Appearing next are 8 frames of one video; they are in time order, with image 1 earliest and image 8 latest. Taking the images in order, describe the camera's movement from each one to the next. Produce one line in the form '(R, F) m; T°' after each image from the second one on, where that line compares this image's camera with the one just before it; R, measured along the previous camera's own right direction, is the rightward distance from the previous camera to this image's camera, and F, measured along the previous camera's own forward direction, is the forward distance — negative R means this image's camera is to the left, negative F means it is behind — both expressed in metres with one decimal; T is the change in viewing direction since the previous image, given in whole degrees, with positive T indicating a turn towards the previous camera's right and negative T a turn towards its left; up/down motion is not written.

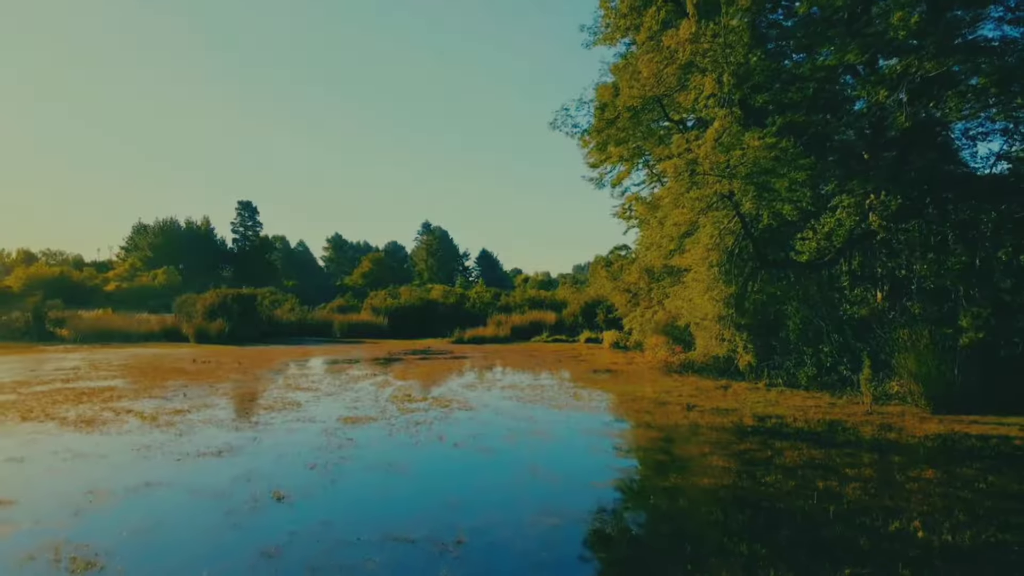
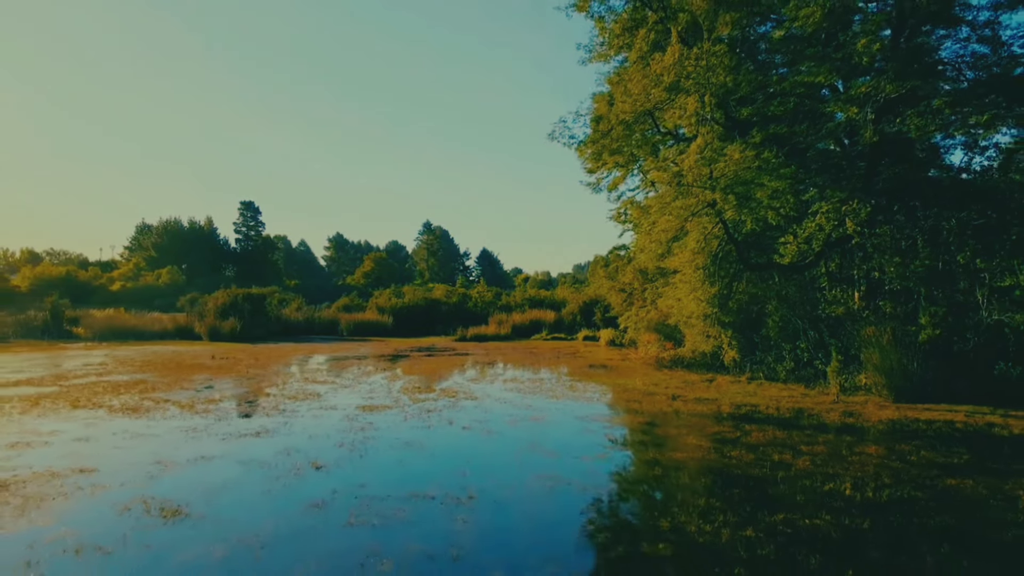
(0.0, -1.2) m; 0°
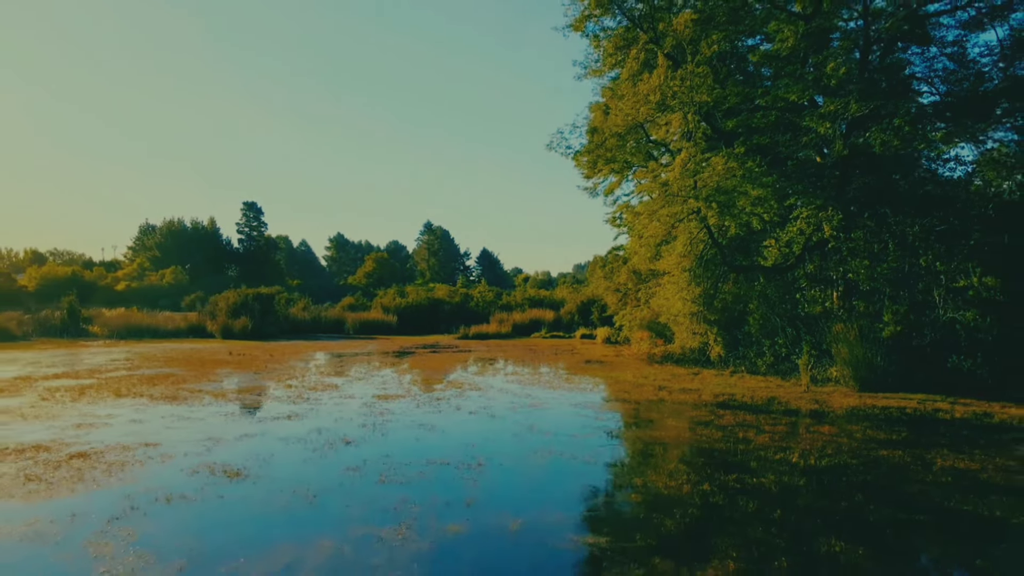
(0.0, -1.3) m; 0°
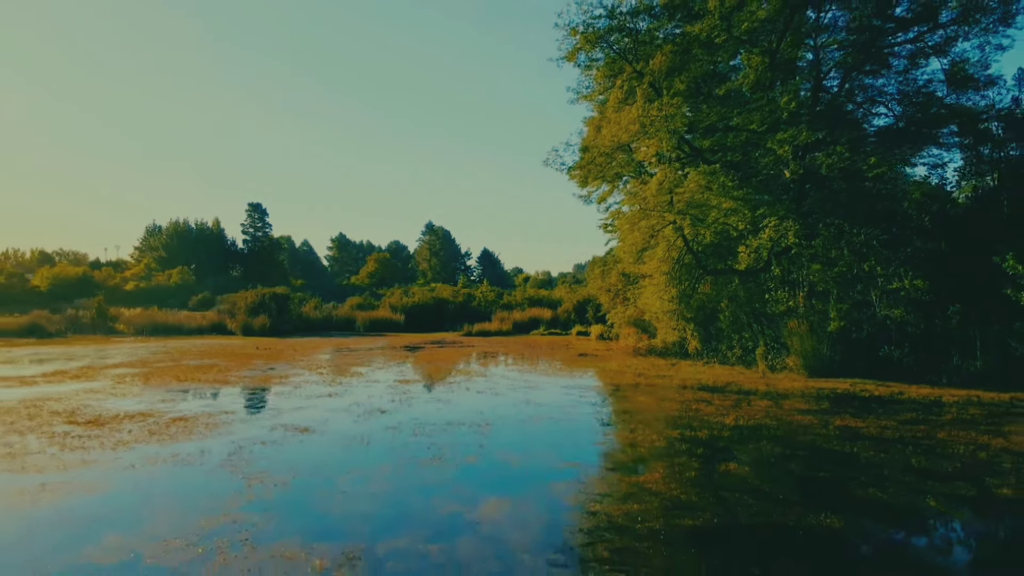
(0.0, -2.4) m; 0°
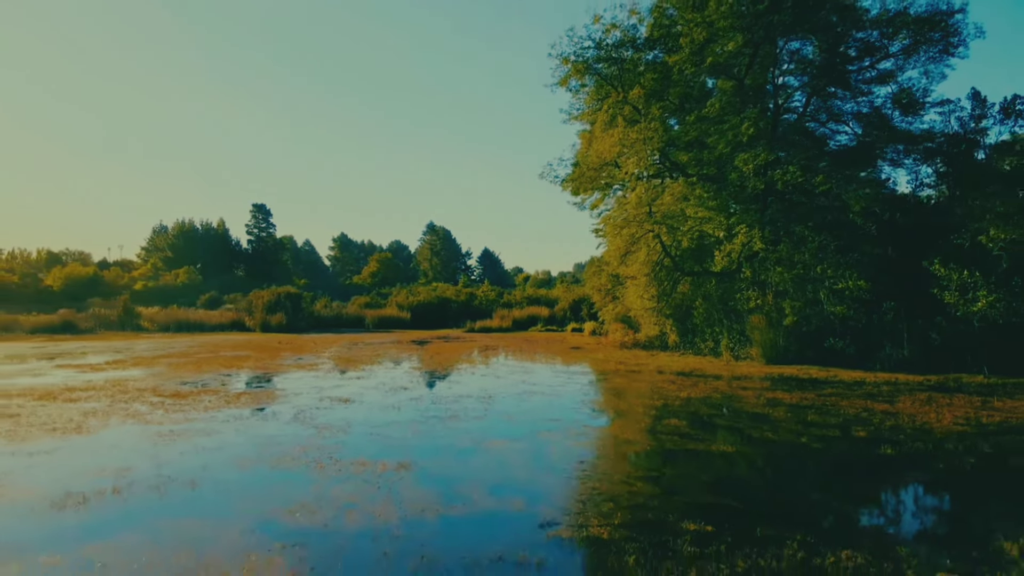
(+0.1, -2.6) m; 0°
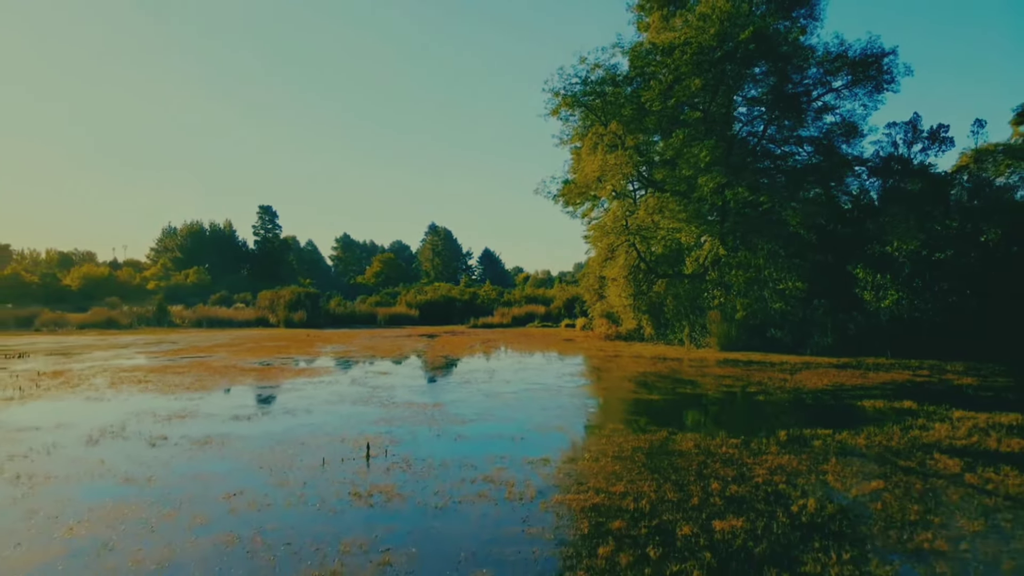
(+0.1, -3.9) m; 0°
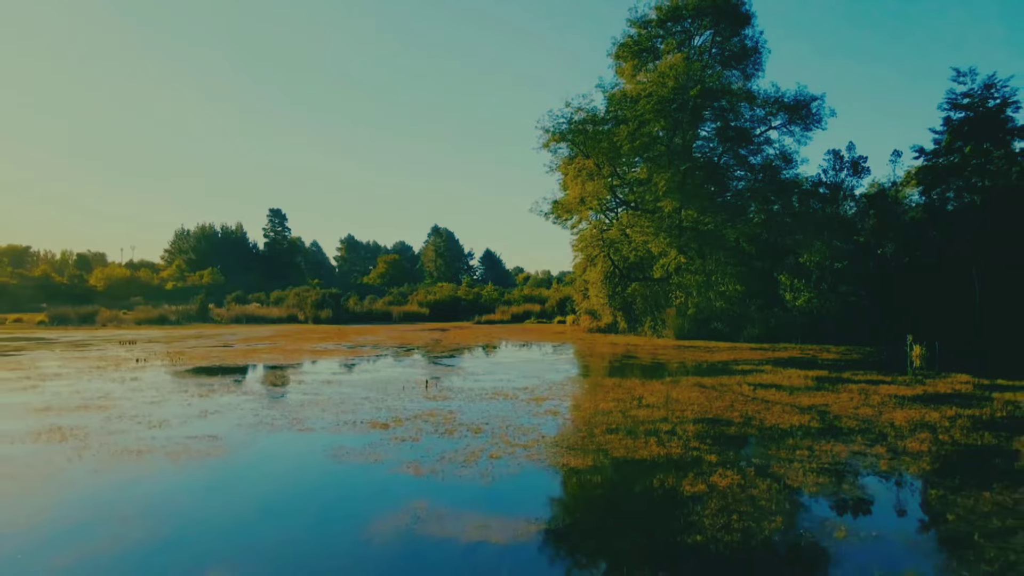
(+0.2, -5.9) m; 0°
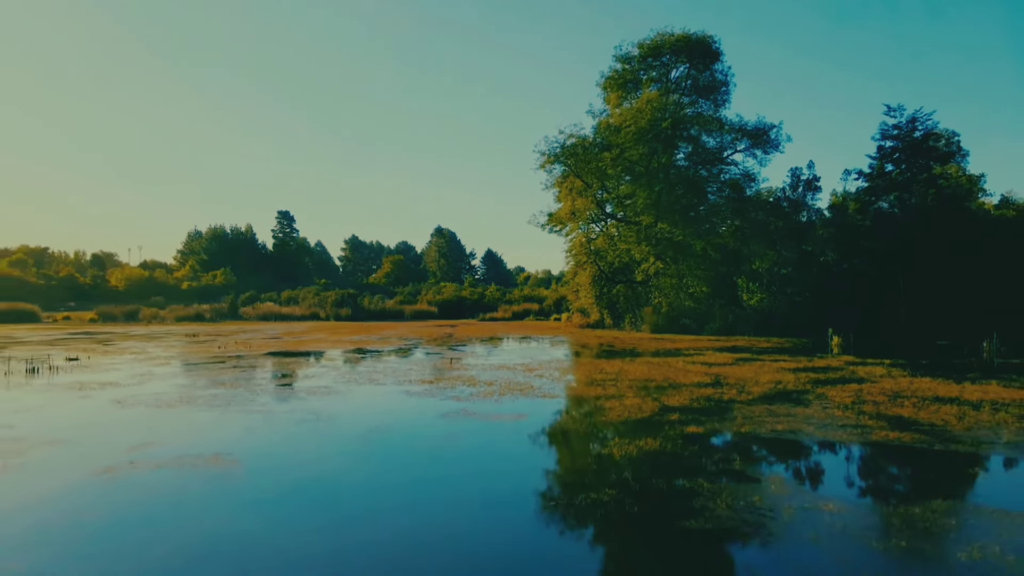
(0.0, -5.1) m; 0°
